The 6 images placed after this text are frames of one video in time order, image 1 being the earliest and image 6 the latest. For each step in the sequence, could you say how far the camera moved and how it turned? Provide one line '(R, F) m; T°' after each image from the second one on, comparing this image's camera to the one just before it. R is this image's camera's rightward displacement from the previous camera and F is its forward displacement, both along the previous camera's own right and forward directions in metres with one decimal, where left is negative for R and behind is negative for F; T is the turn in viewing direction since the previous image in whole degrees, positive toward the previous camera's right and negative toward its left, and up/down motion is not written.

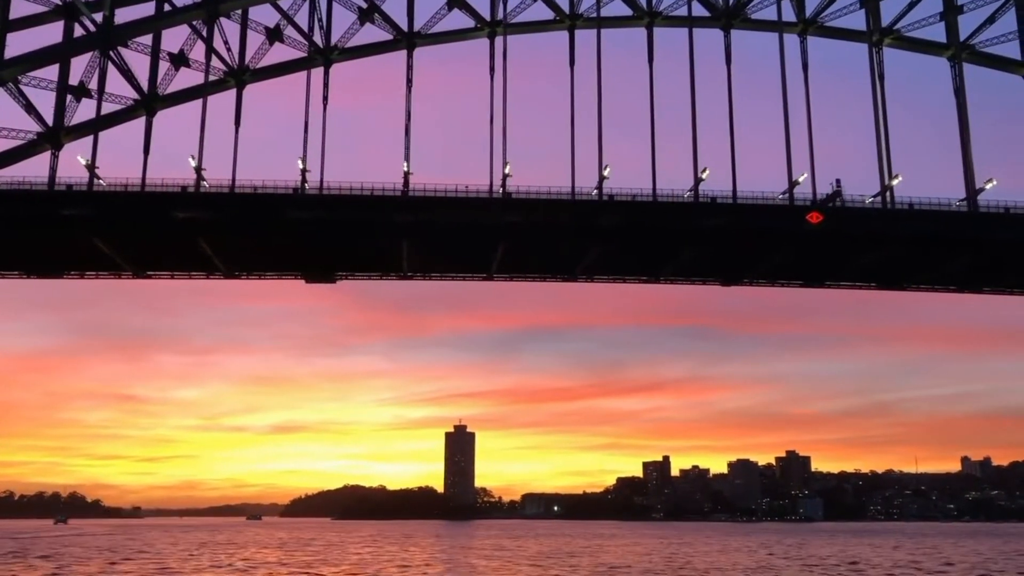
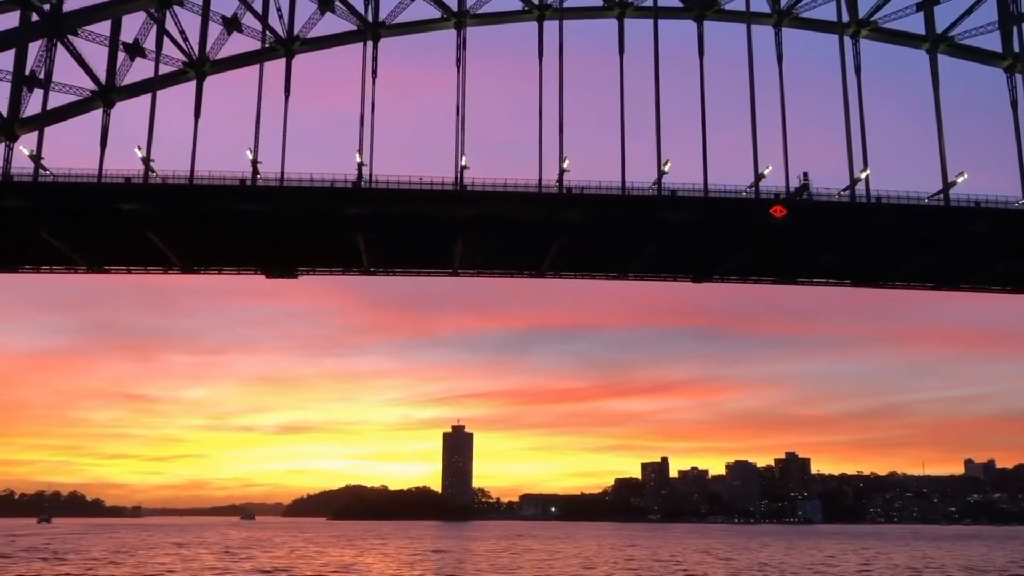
(+2.2, +1.2) m; 0°
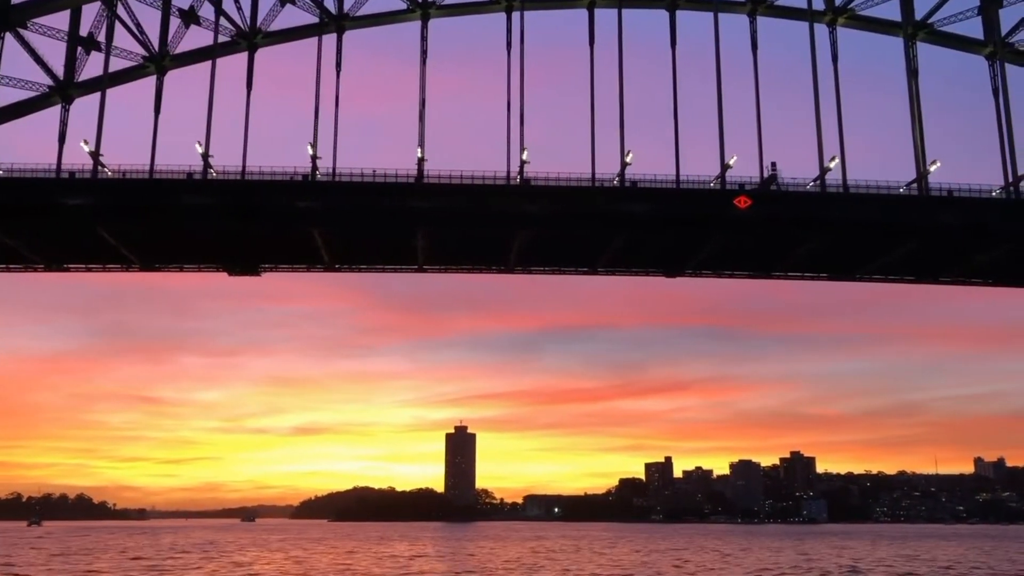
(+2.2, +1.1) m; -1°
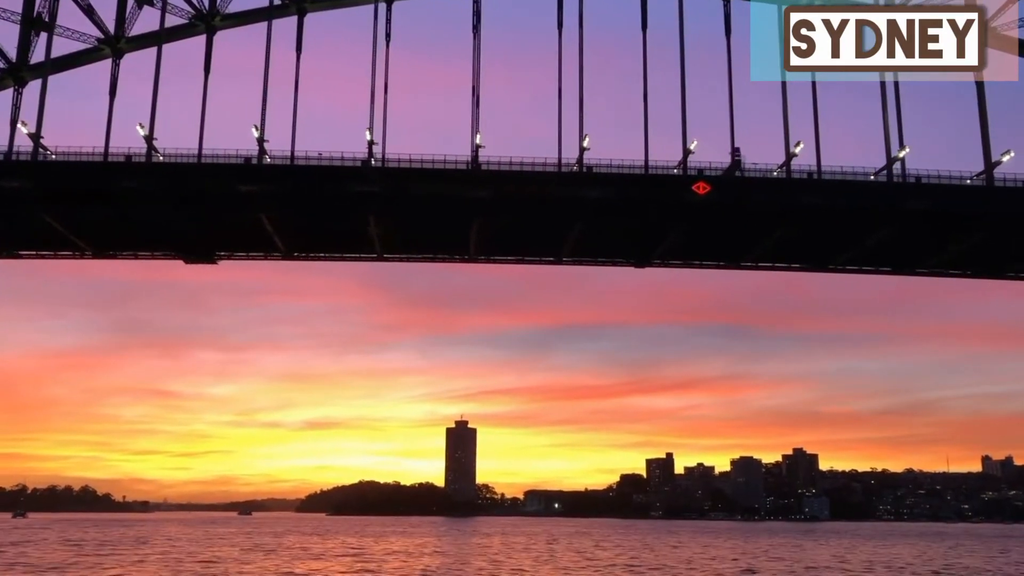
(+2.4, +1.4) m; -1°
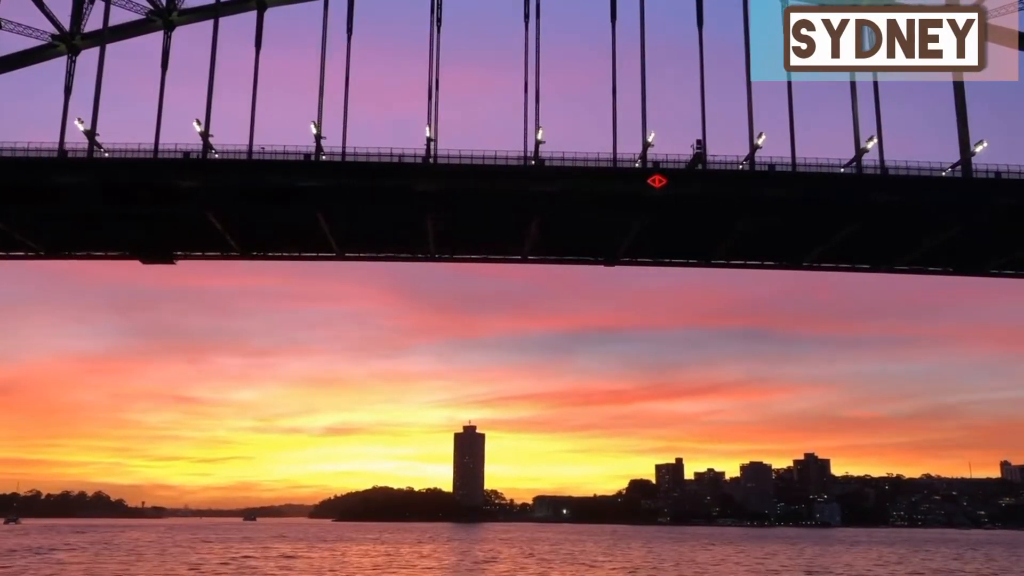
(-2.7, +0.9) m; 0°
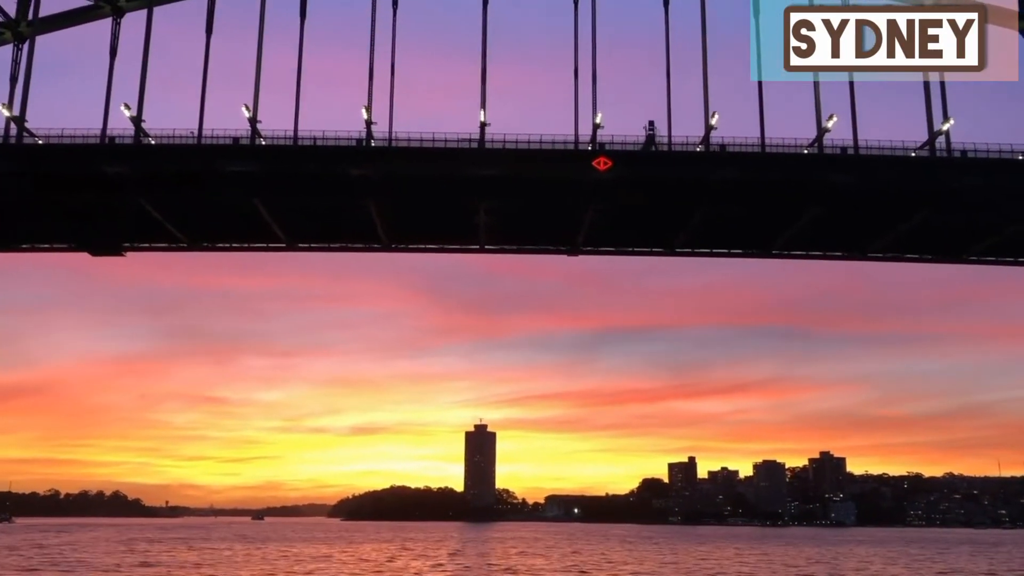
(+3.0, +1.8) m; -1°
